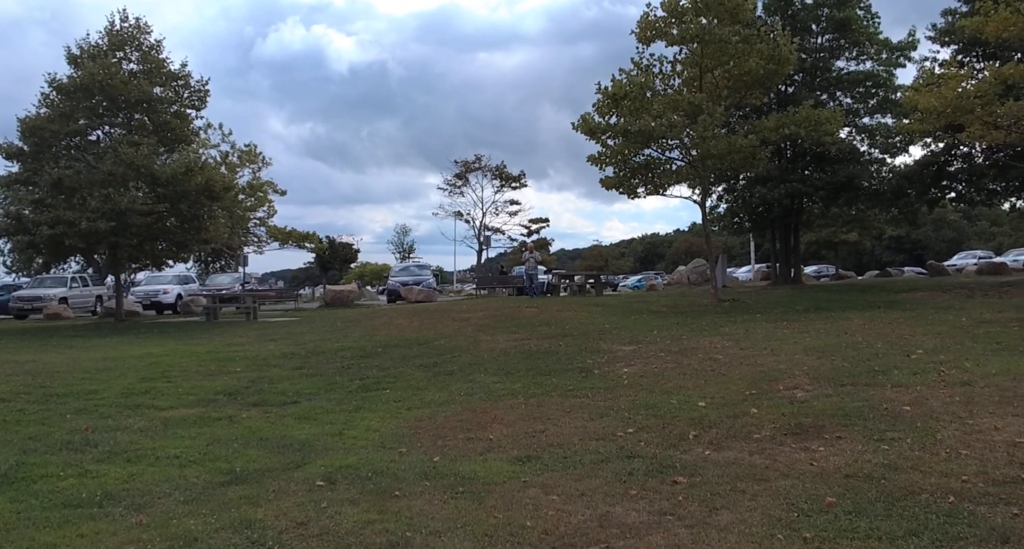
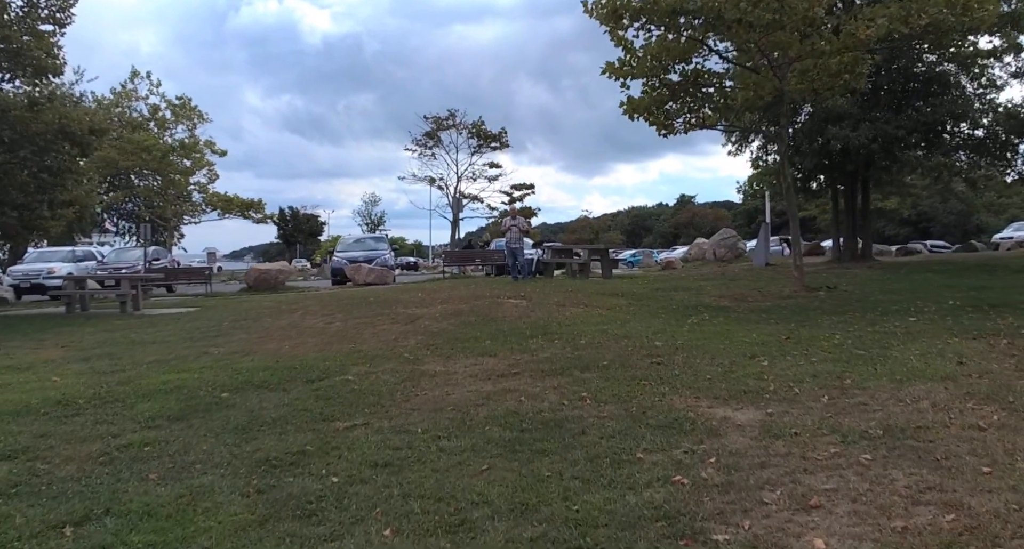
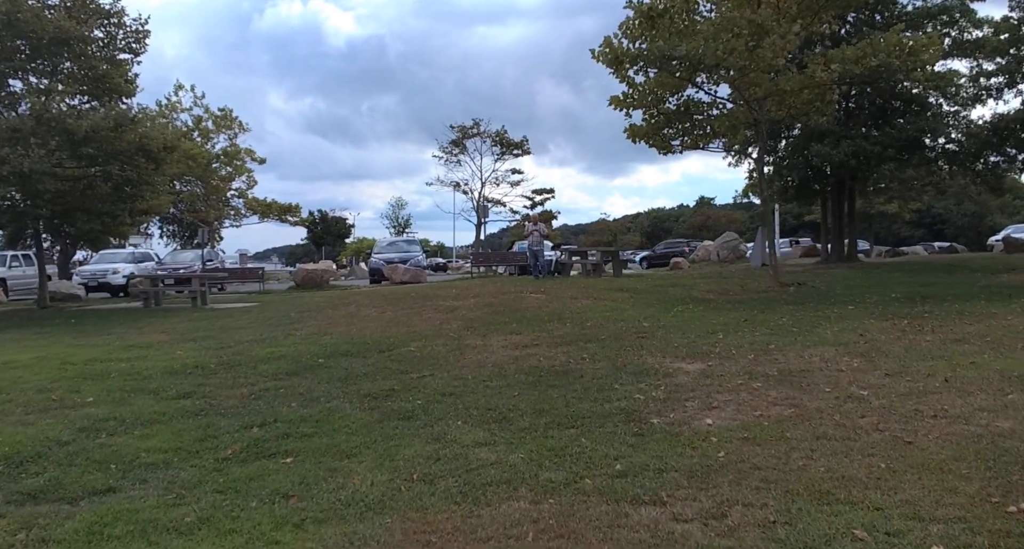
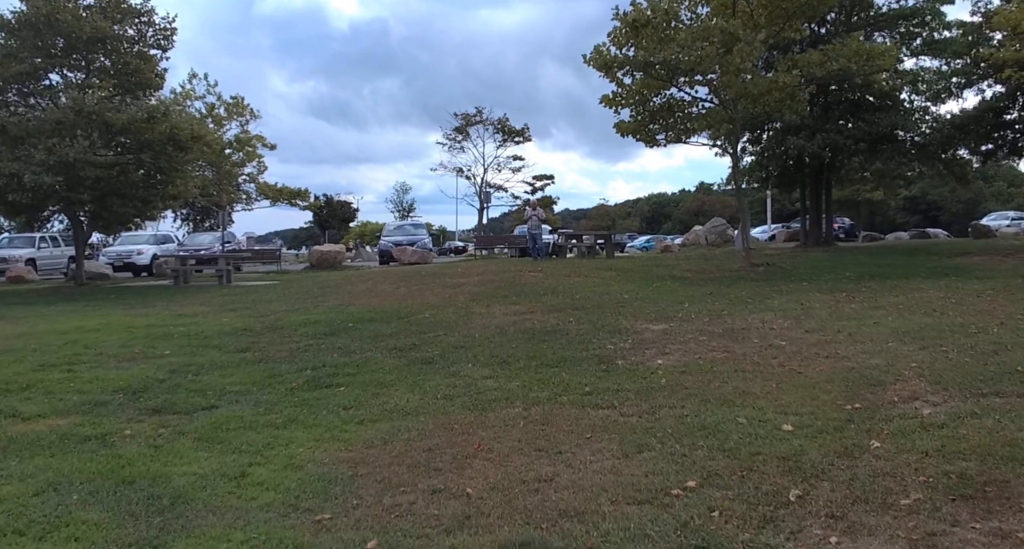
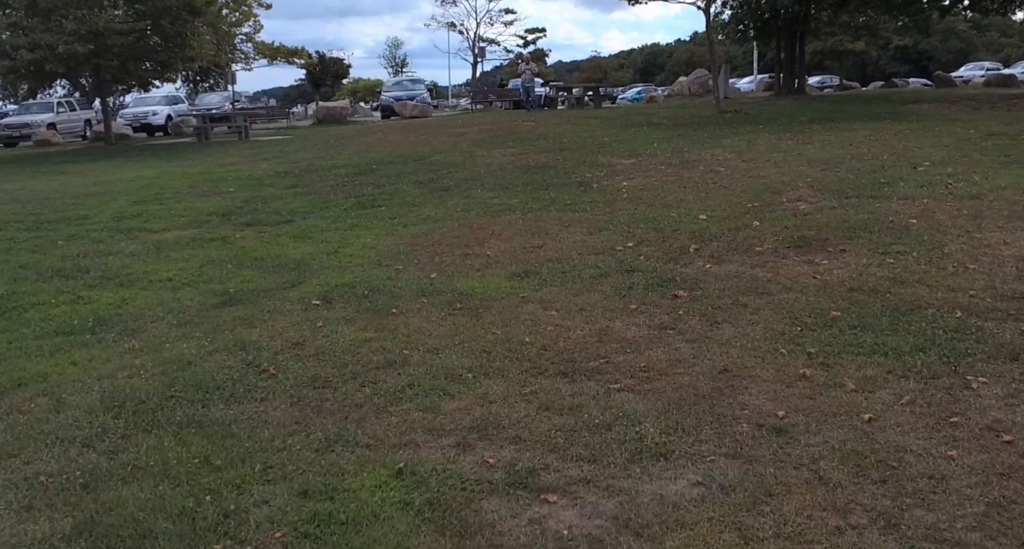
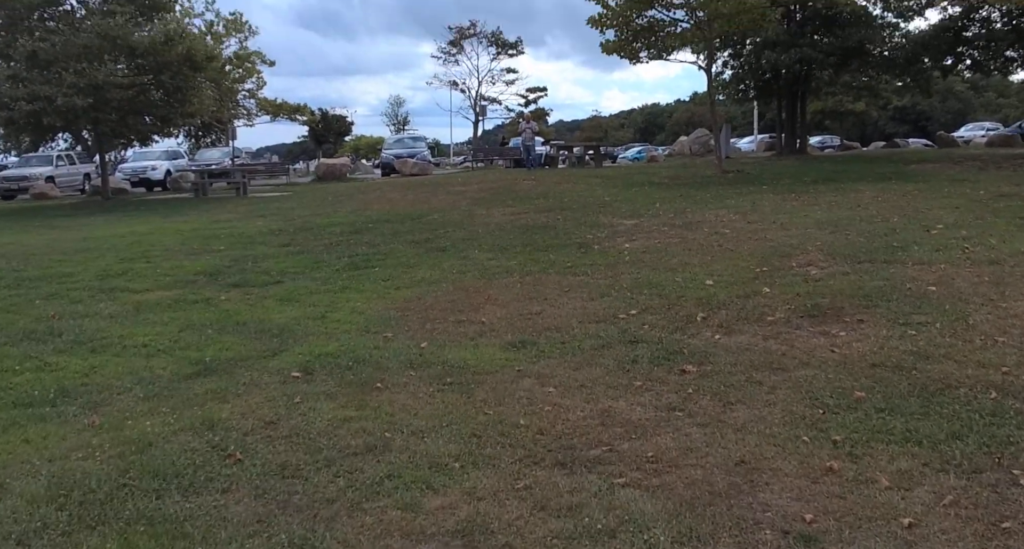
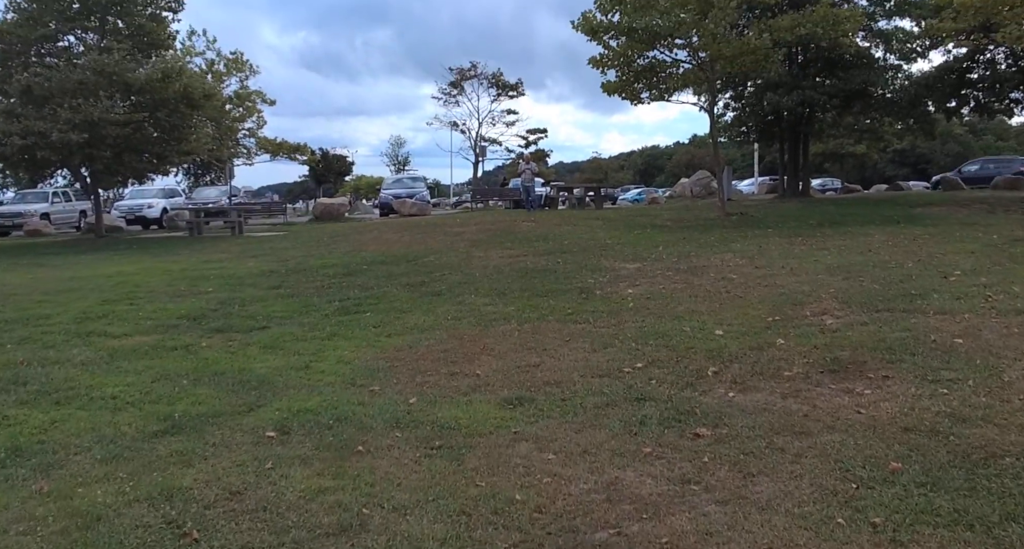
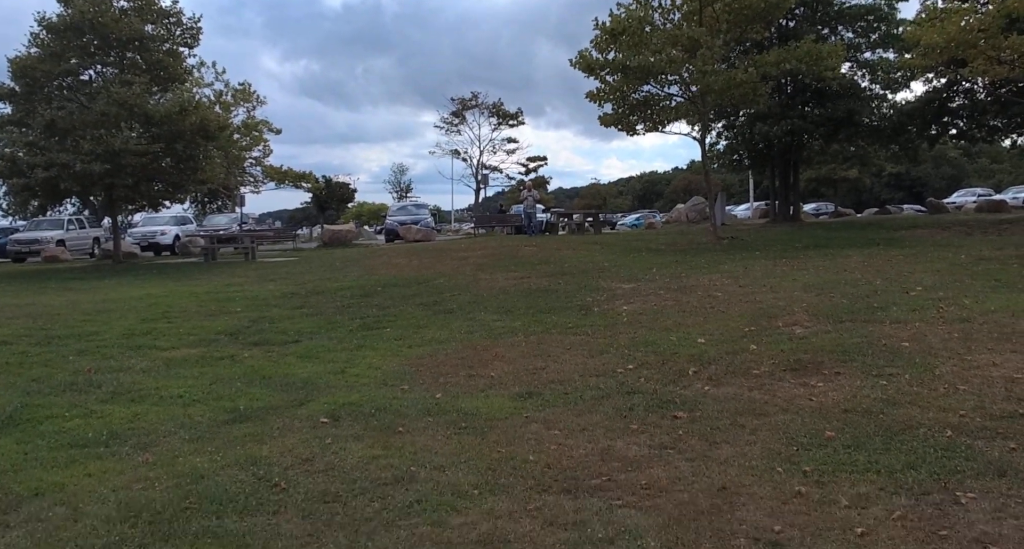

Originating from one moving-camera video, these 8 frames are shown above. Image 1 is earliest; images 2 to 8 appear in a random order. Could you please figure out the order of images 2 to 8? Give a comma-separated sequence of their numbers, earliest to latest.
8, 5, 6, 7, 4, 3, 2
